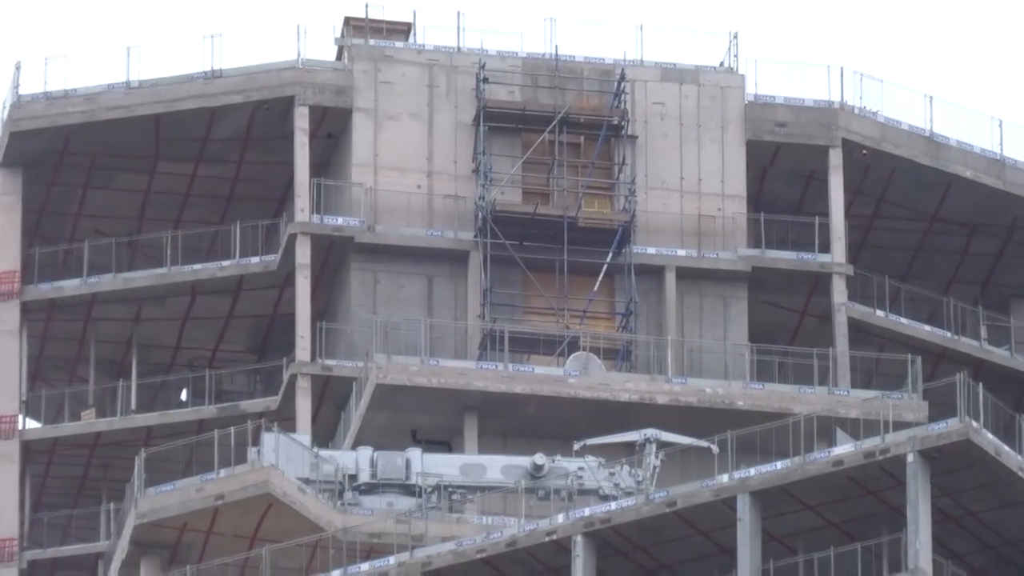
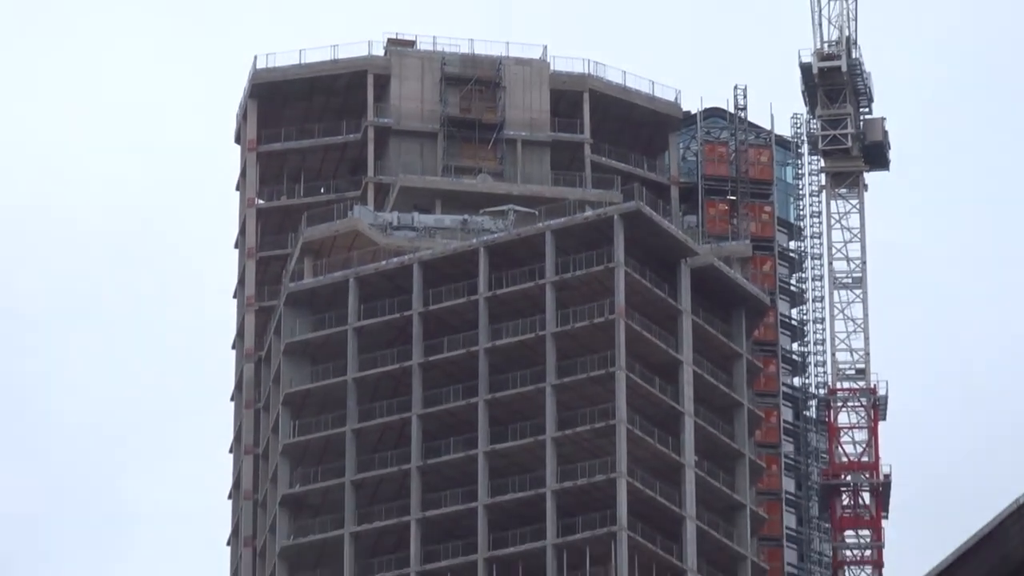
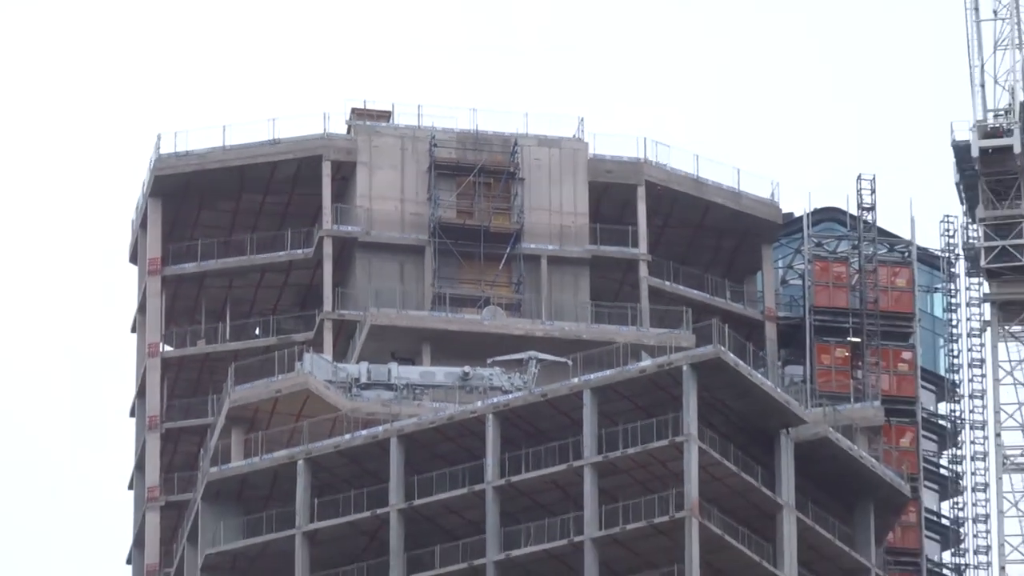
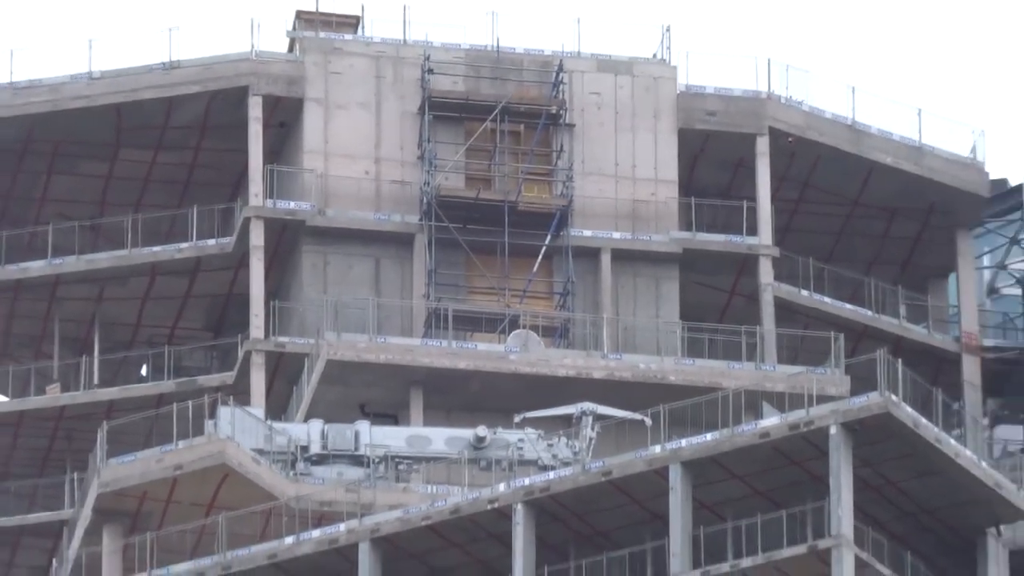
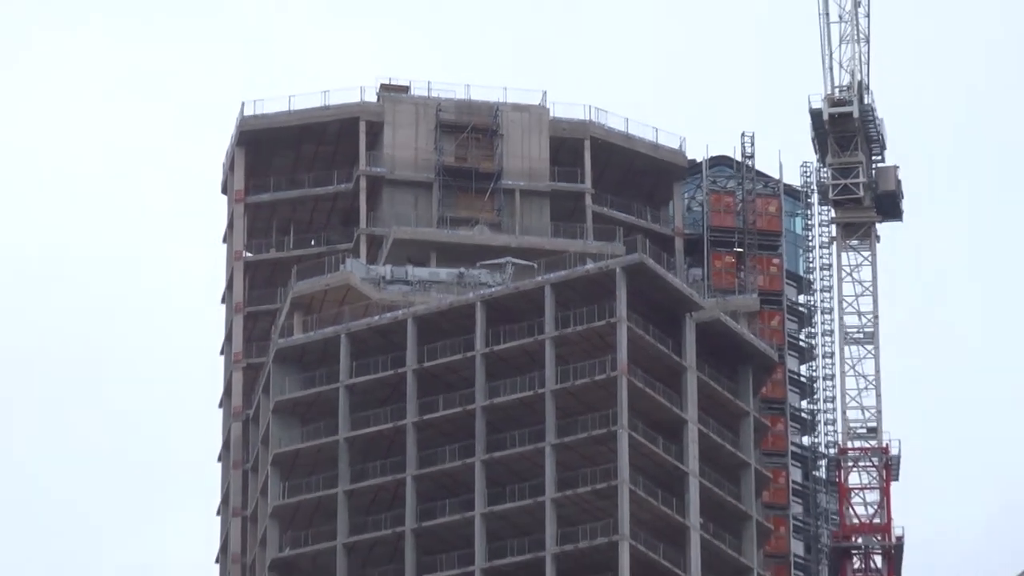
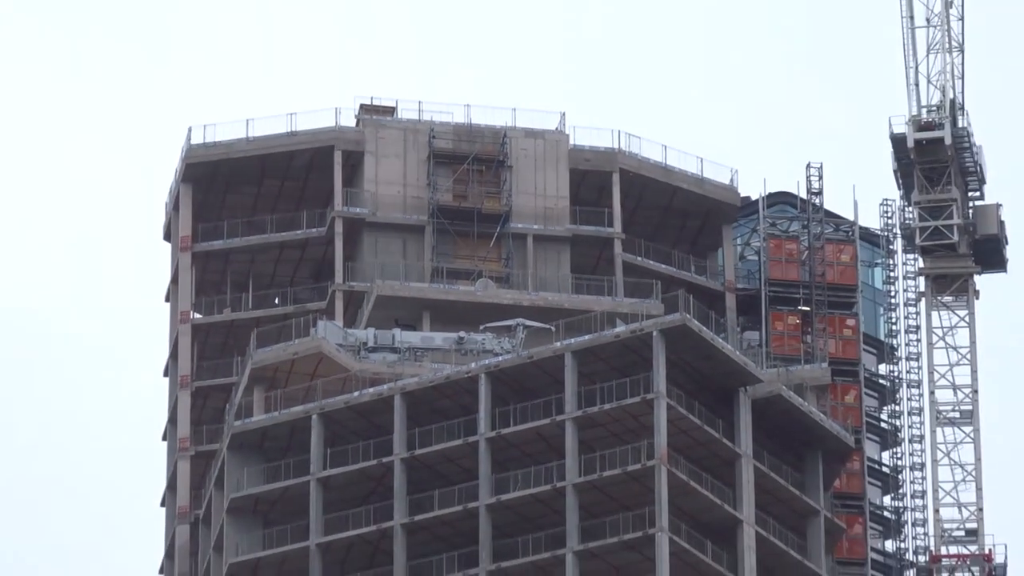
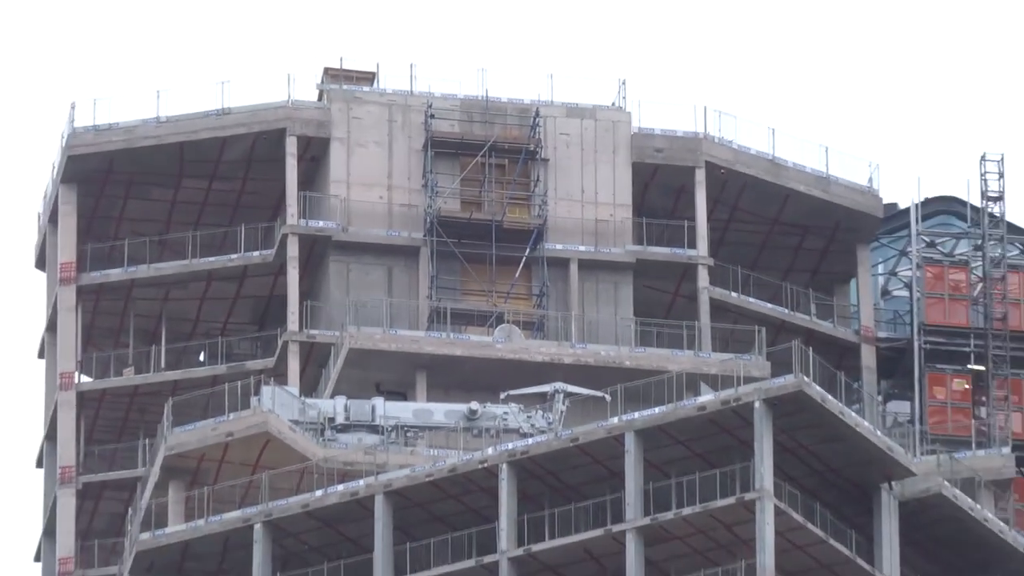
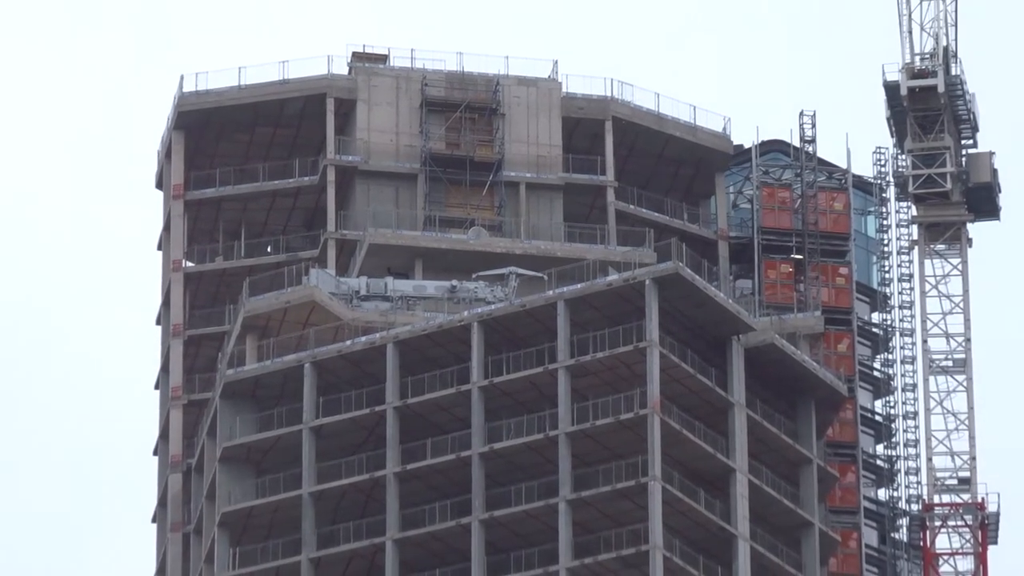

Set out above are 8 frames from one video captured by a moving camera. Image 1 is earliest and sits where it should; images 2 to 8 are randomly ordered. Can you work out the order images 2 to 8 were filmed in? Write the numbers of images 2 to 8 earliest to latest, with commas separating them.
4, 7, 3, 6, 8, 5, 2
